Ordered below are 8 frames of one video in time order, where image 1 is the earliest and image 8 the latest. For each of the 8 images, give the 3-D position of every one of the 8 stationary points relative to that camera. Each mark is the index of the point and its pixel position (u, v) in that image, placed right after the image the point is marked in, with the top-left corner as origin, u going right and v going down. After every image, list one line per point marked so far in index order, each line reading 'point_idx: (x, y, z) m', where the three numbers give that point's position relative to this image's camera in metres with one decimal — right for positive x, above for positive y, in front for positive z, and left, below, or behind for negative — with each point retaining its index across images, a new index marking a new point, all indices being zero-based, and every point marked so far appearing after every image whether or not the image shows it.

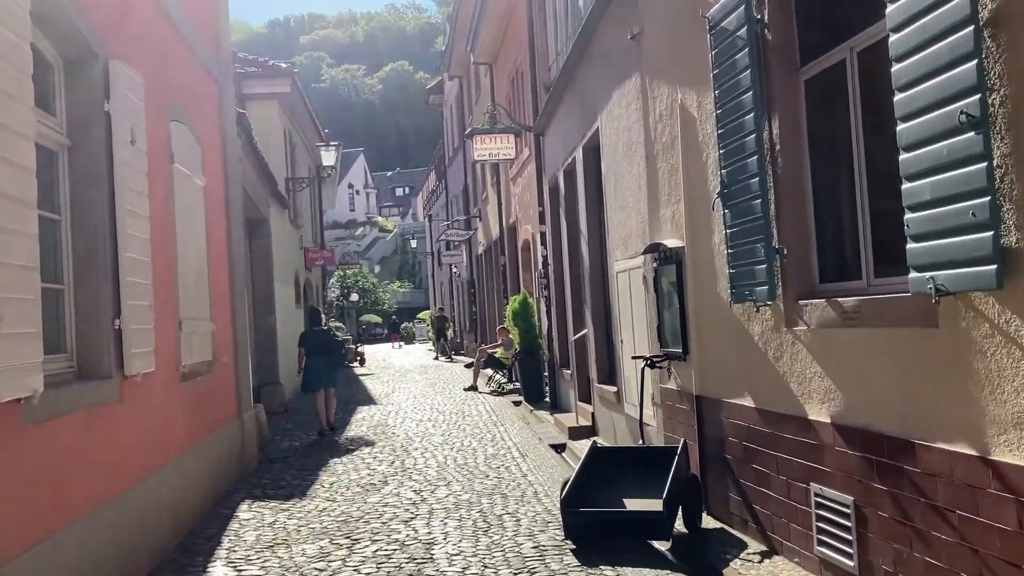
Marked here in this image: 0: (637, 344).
0: (+0.9, -0.4, +8.1) m
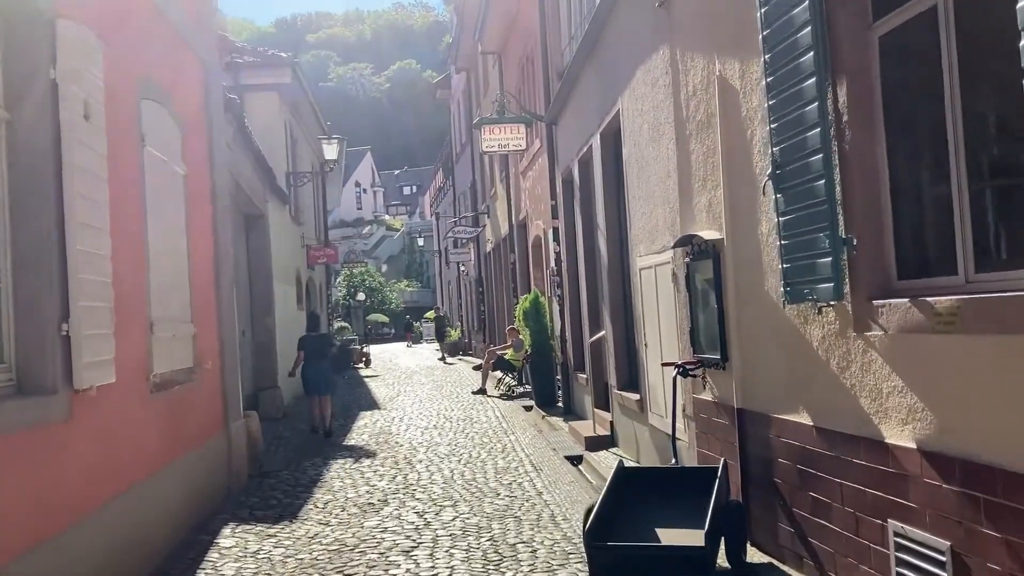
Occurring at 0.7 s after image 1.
0: (+0.9, -0.4, +7.2) m
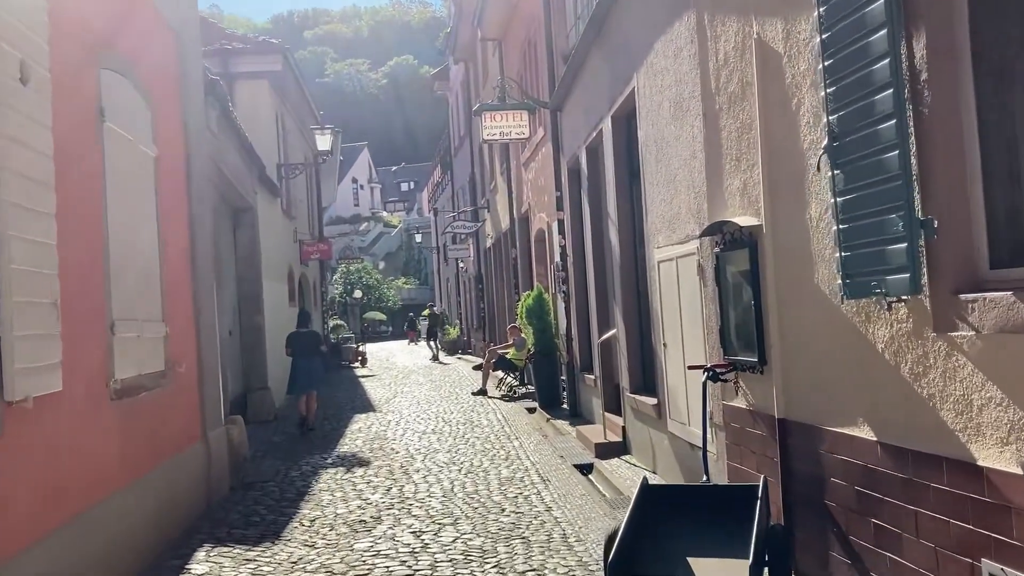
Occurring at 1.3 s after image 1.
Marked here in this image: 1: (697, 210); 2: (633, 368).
0: (+1.0, -0.3, +6.5) m
1: (+1.0, +0.4, +6.2) m
2: (+0.9, -0.6, +8.9) m
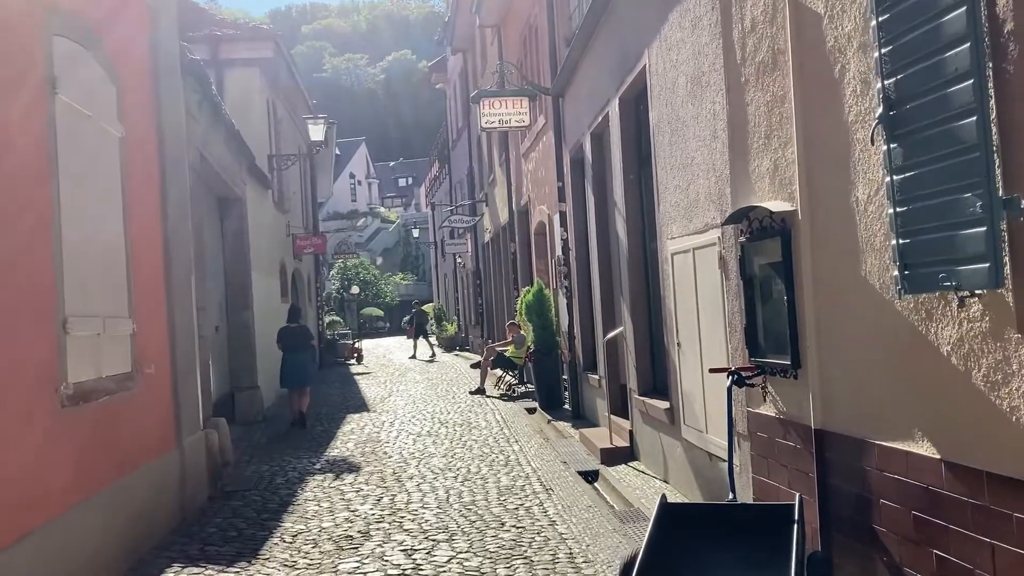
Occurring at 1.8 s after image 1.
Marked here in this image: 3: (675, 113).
0: (+1.0, -0.3, +5.9) m
1: (+1.0, +0.4, +5.6) m
2: (+0.9, -0.6, +8.3) m
3: (+0.9, +1.0, +6.4) m
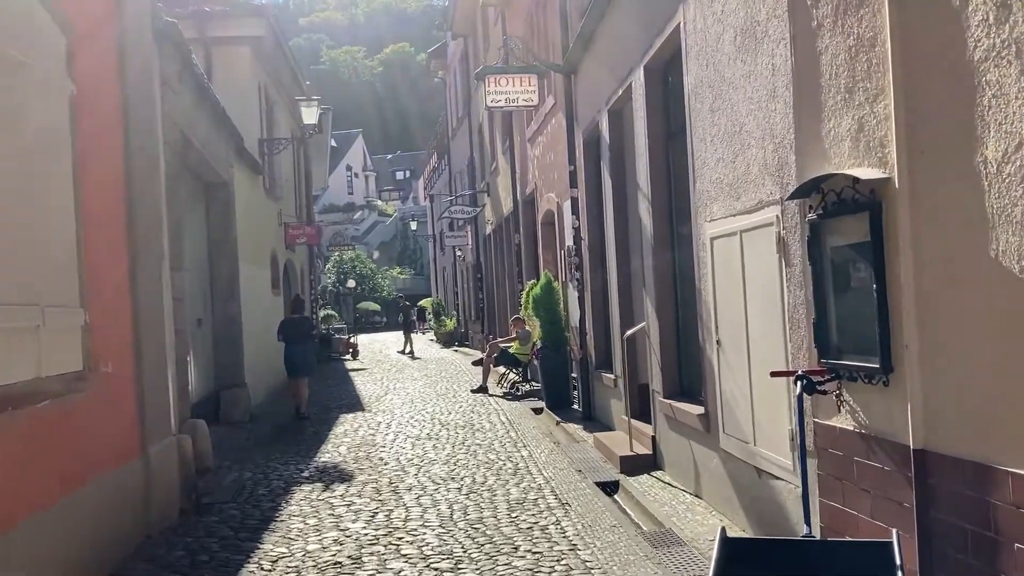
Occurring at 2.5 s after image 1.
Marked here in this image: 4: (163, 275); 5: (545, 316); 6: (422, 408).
0: (+1.1, -0.3, +5.0) m
1: (+1.1, +0.5, +4.8) m
2: (+1.0, -0.5, +7.5) m
3: (+1.0, +1.0, +5.5) m
4: (-2.2, +0.1, +7.3) m
5: (+0.3, -0.3, +12.1) m
6: (-1.0, -1.3, +12.8) m
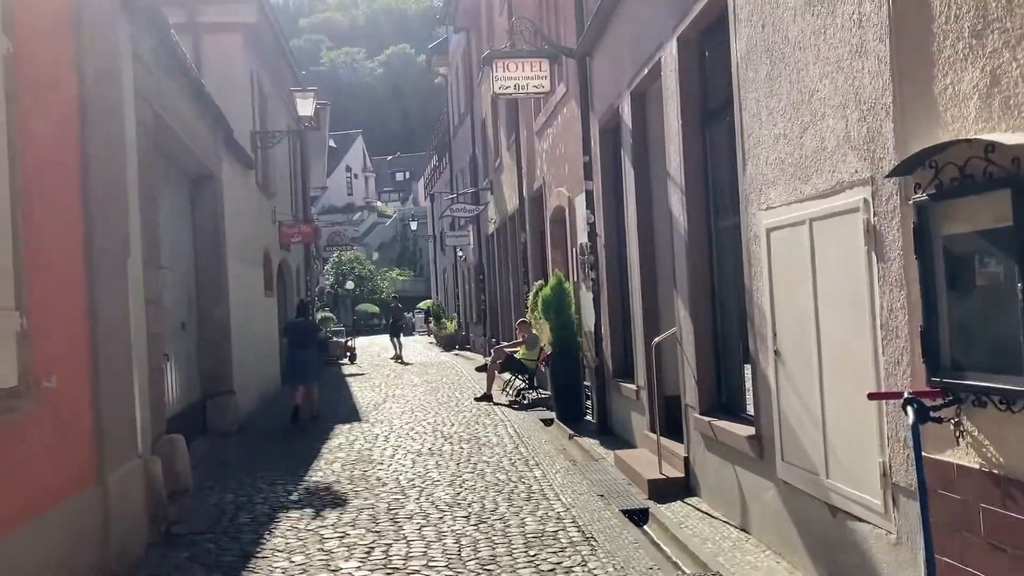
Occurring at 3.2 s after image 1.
0: (+1.2, -0.3, +4.1) m
1: (+1.2, +0.5, +3.9) m
2: (+1.1, -0.5, +6.6) m
3: (+1.1, +1.0, +4.6) m
4: (-2.1, +0.1, +6.4) m
5: (+0.4, -0.3, +11.2) m
6: (-0.9, -1.3, +11.9) m
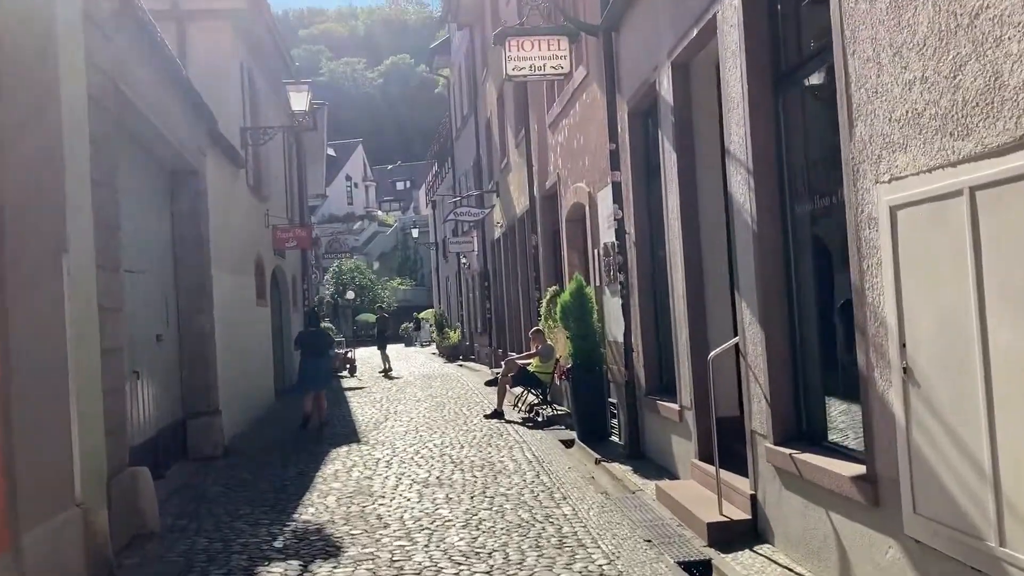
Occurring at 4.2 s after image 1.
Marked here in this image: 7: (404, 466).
0: (+1.3, -0.2, +2.9) m
1: (+1.3, +0.5, +2.7) m
2: (+1.2, -0.5, +5.3) m
3: (+1.2, +1.0, +3.4) m
4: (-1.9, +0.1, +5.2) m
5: (+0.6, -0.3, +10.0) m
6: (-0.7, -1.4, +10.6) m
7: (-0.8, -1.4, +9.0) m
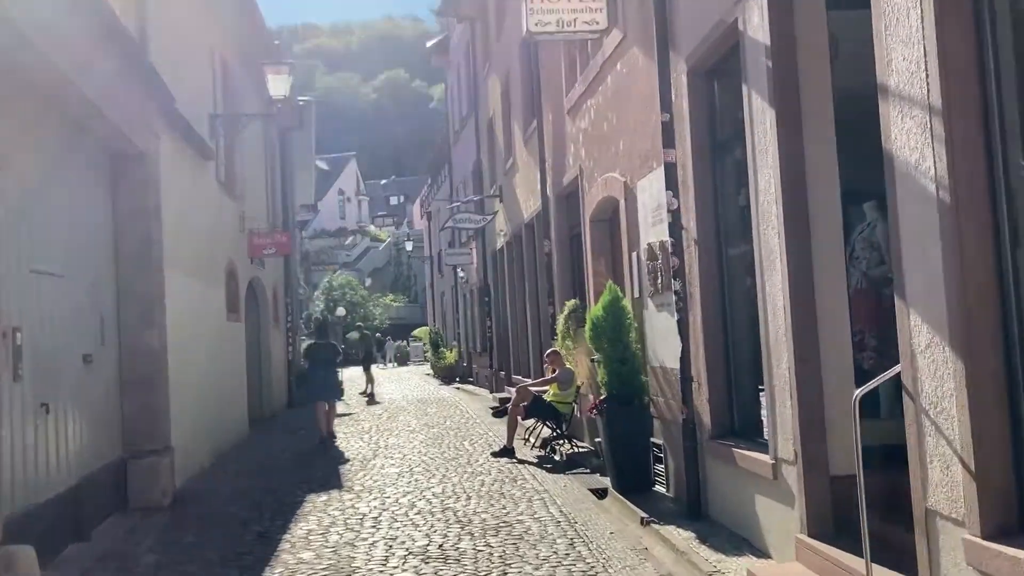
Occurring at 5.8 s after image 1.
0: (+1.5, -0.2, +1.0) m
1: (+1.5, +0.5, +0.7) m
2: (+1.4, -0.5, +3.4) m
3: (+1.4, +1.0, +1.5) m
4: (-1.8, +0.1, +3.2) m
5: (+0.7, -0.4, +8.0) m
6: (-0.6, -1.5, +8.7) m
7: (-0.7, -1.4, +7.0) m
